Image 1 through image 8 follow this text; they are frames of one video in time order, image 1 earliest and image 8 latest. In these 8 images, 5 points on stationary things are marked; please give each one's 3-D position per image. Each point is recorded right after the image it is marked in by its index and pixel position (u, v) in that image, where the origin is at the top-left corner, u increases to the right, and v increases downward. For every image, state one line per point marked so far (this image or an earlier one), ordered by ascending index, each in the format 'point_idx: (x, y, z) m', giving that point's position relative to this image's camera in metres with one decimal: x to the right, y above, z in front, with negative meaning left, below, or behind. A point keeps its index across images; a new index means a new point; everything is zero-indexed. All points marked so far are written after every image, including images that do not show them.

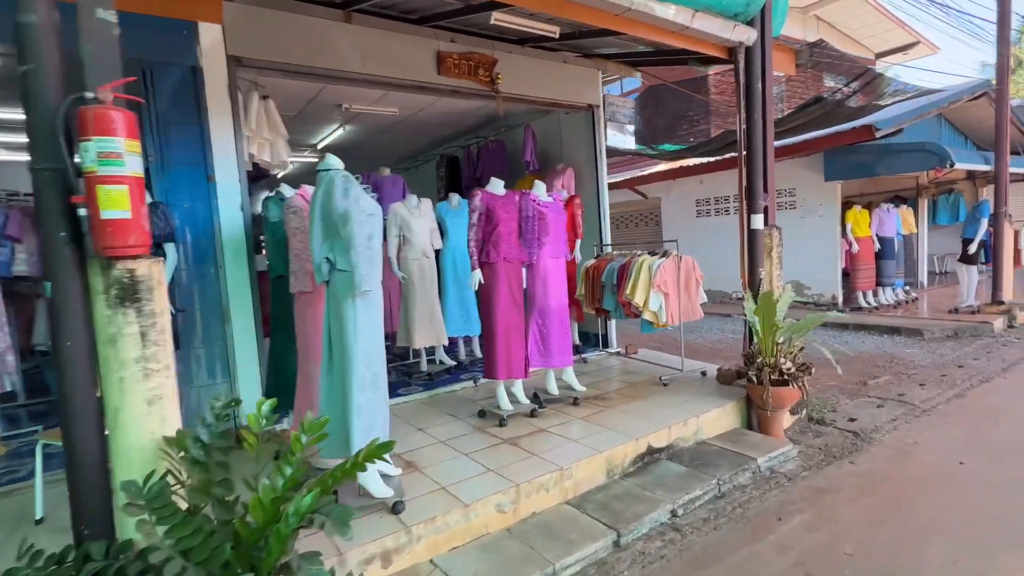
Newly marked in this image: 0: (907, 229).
0: (+6.4, +1.0, +8.6) m
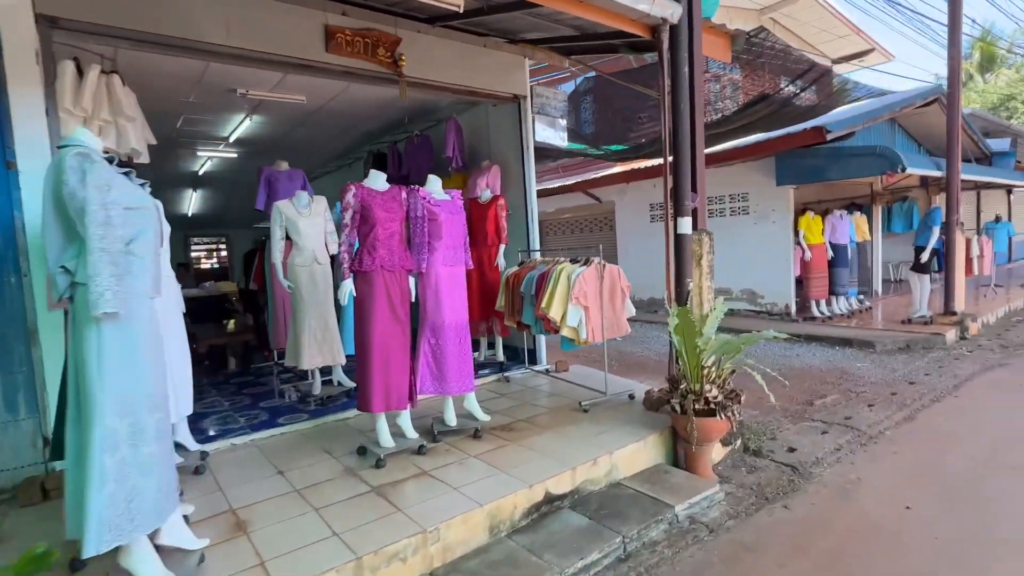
0: (+5.5, +0.8, +8.3) m
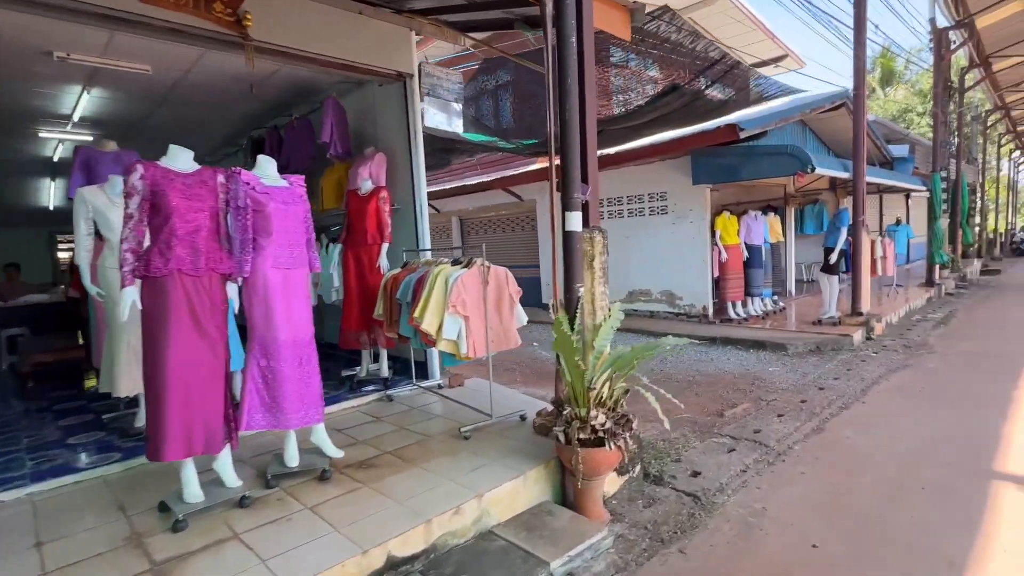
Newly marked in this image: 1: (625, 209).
0: (+4.1, +0.8, +8.3) m
1: (+1.8, +1.3, +8.7) m
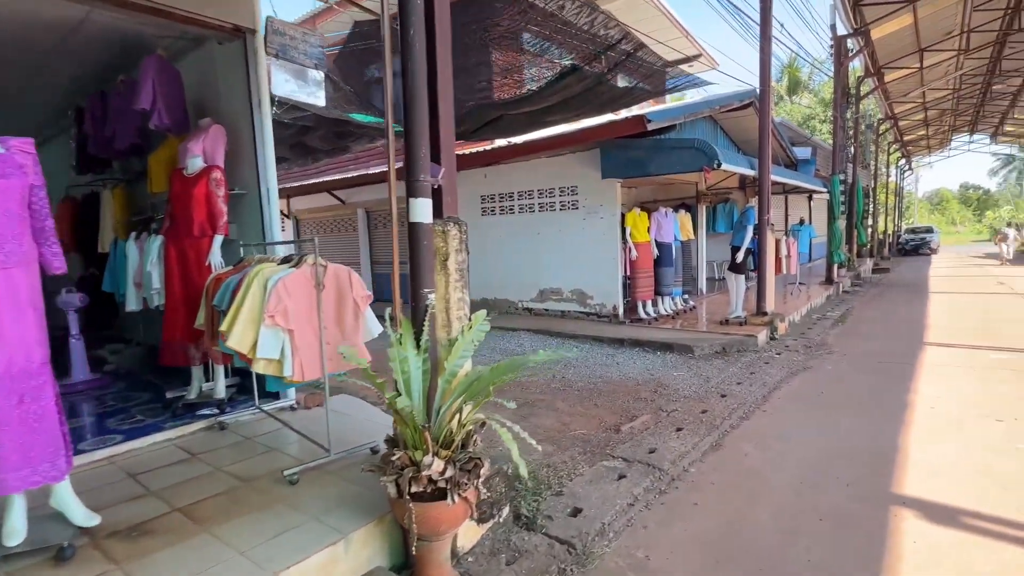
0: (+2.7, +0.8, +8.2) m
1: (+0.4, +1.3, +8.2) m
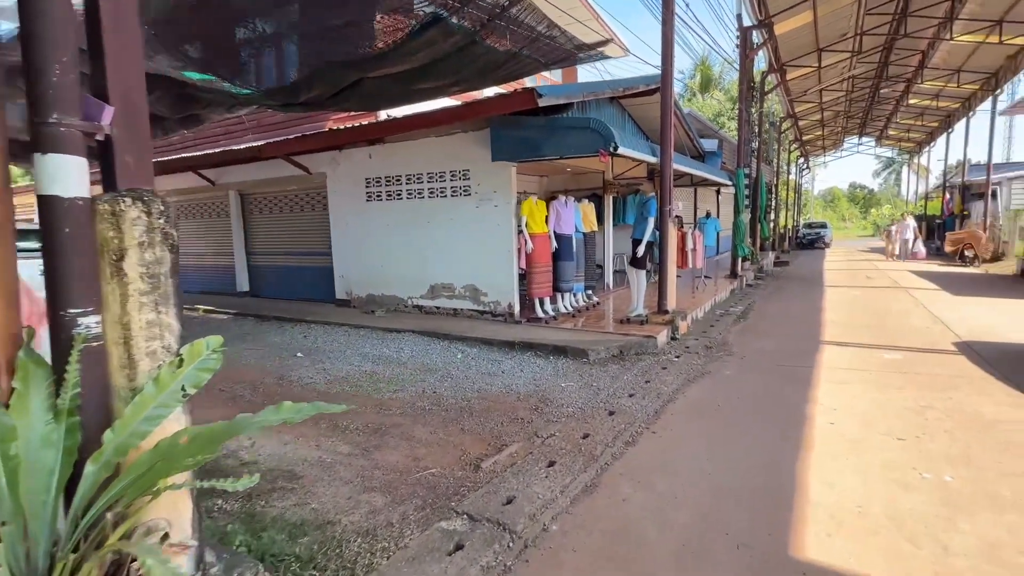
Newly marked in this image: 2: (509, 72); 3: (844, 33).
0: (+1.1, +0.9, +7.6) m
1: (-1.2, +1.4, +7.3) m
2: (0.0, +2.0, +5.0) m
3: (+8.7, +6.7, +13.9) m
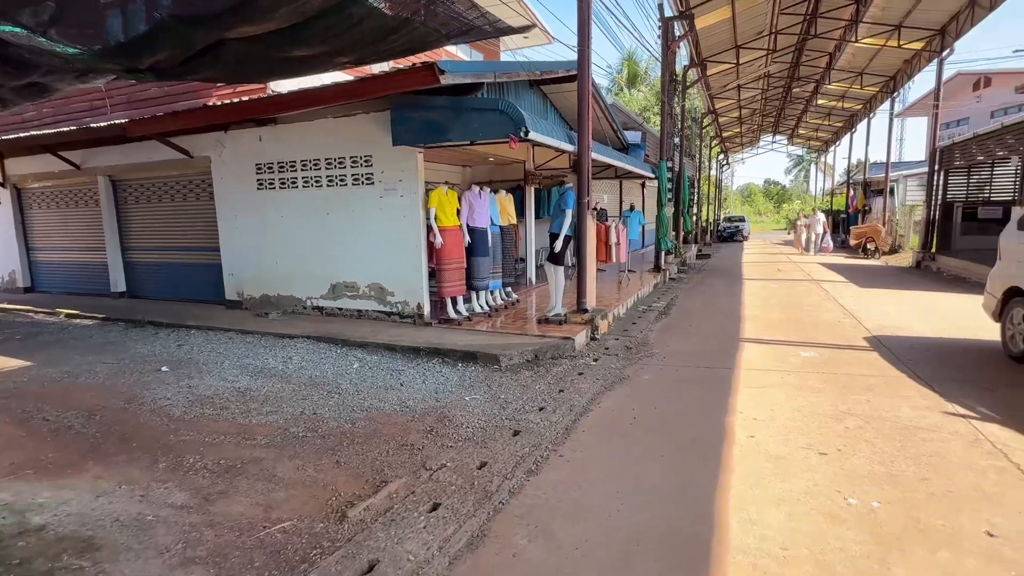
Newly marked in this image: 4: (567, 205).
0: (-0.1, +0.9, +7.1) m
1: (-2.3, +1.4, +6.6) m
2: (-0.9, +2.0, +4.4) m
3: (+6.6, +6.9, +14.2) m
4: (+0.6, +0.9, +6.0) m
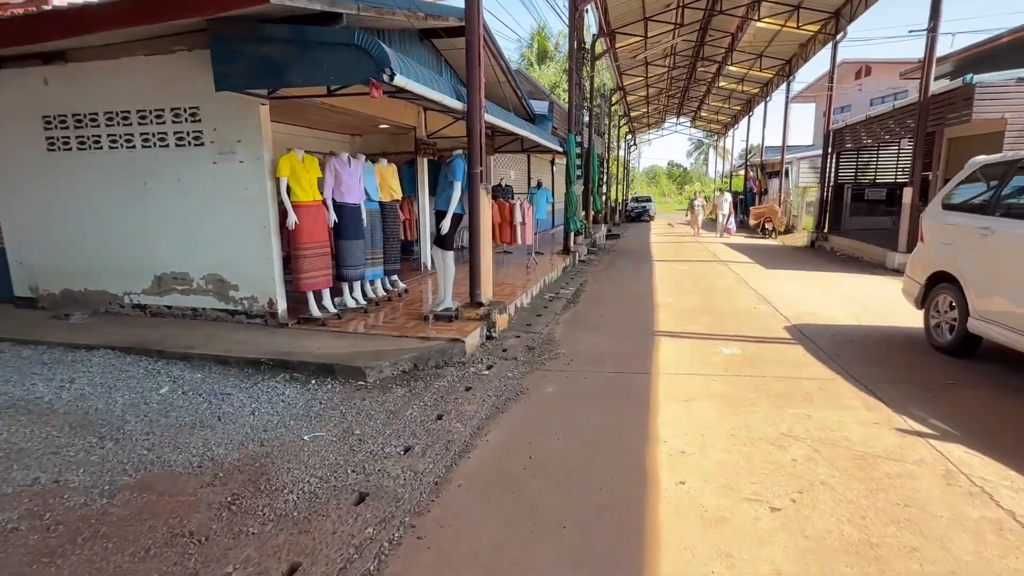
0: (-1.4, +1.1, +5.9) m
1: (-3.5, +1.5, +5.0) m
2: (-1.8, +2.0, +3.0) m
3: (+4.0, +7.4, +13.7) m
4: (-0.5, +1.0, +4.9) m
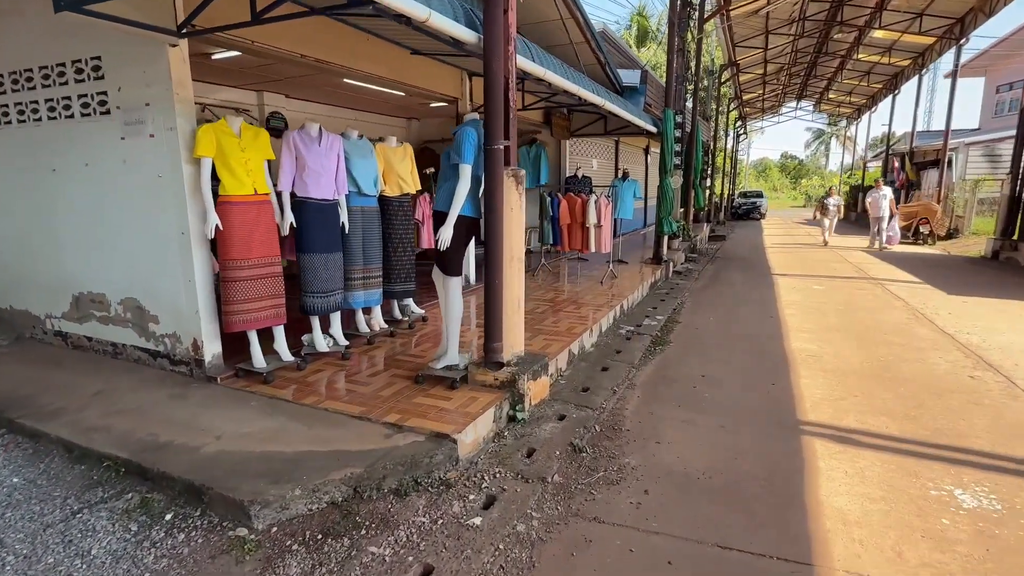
0: (-1.0, +0.8, +4.2) m
1: (-3.2, +1.3, +3.6) m
2: (-1.8, +1.8, +1.4) m
3: (+6.0, +7.0, +10.8) m
4: (-0.3, +0.8, +3.0) m
